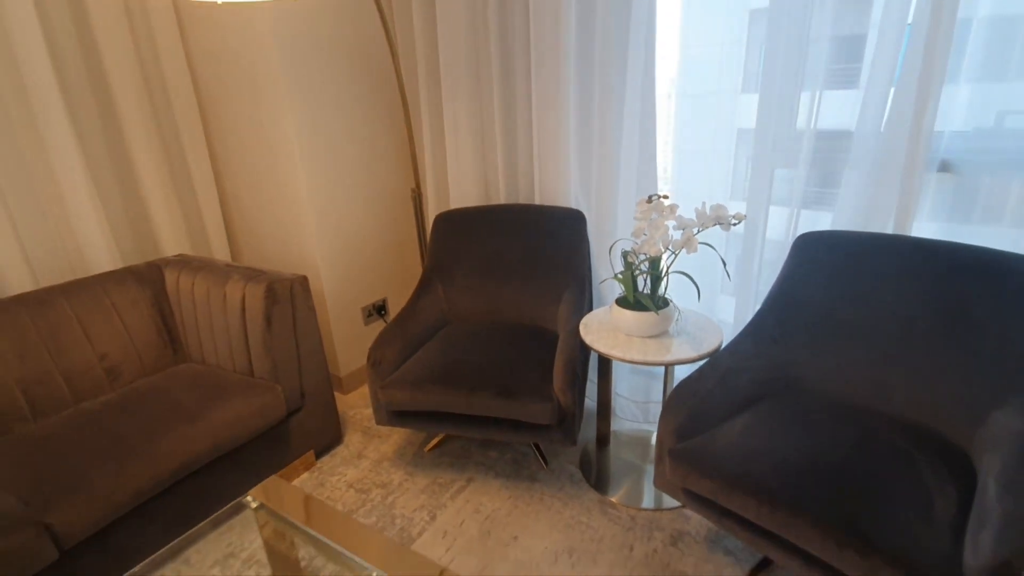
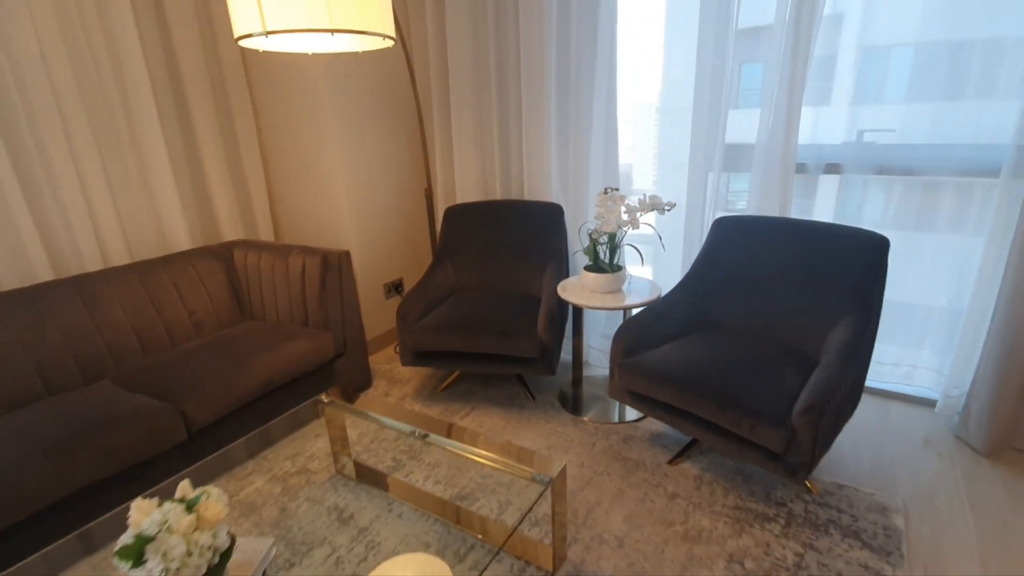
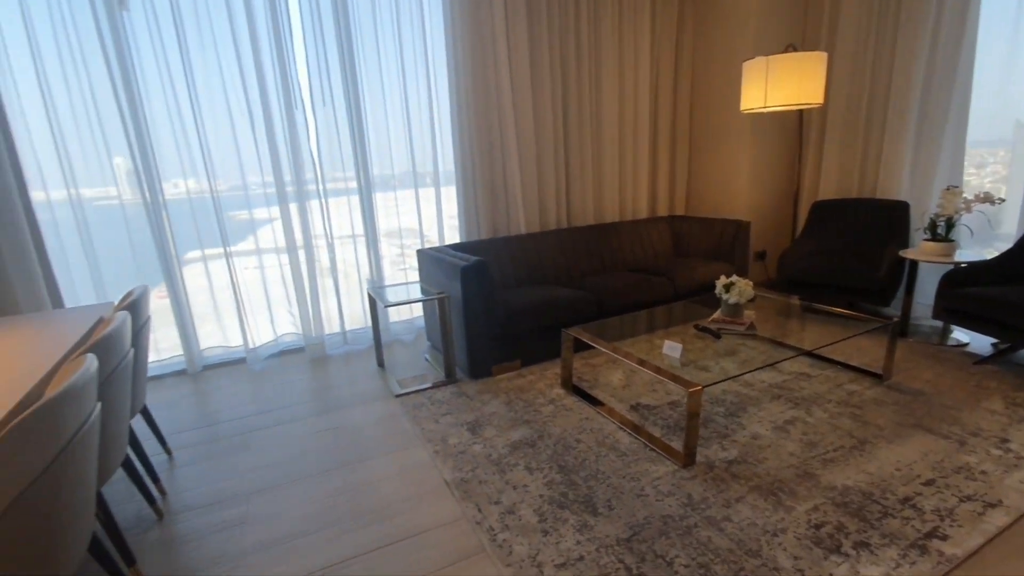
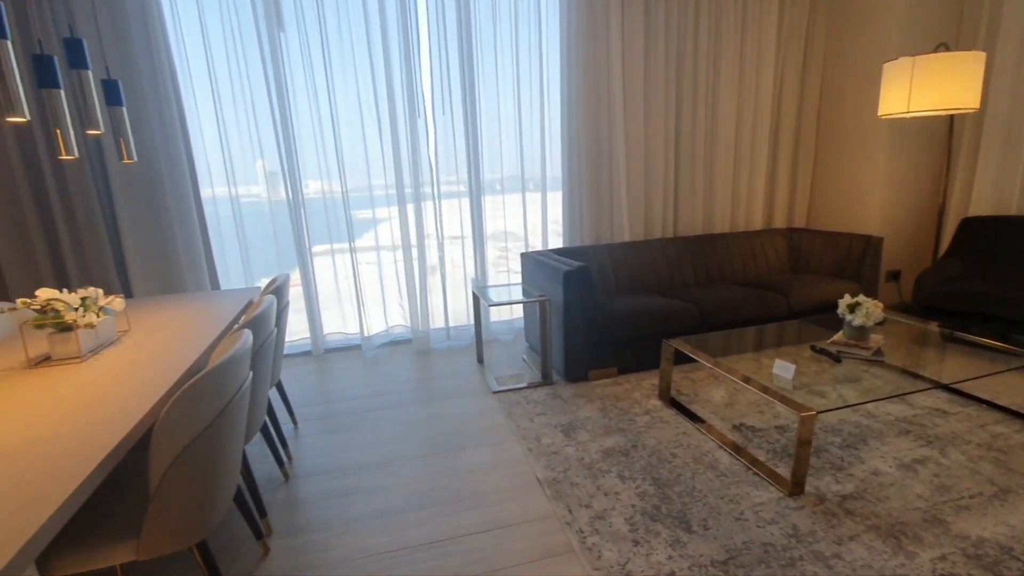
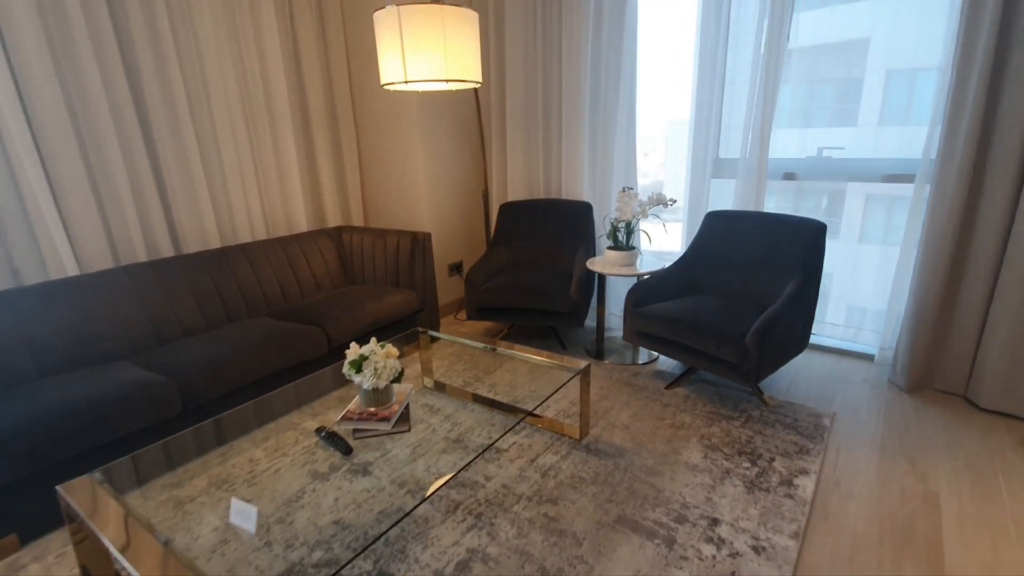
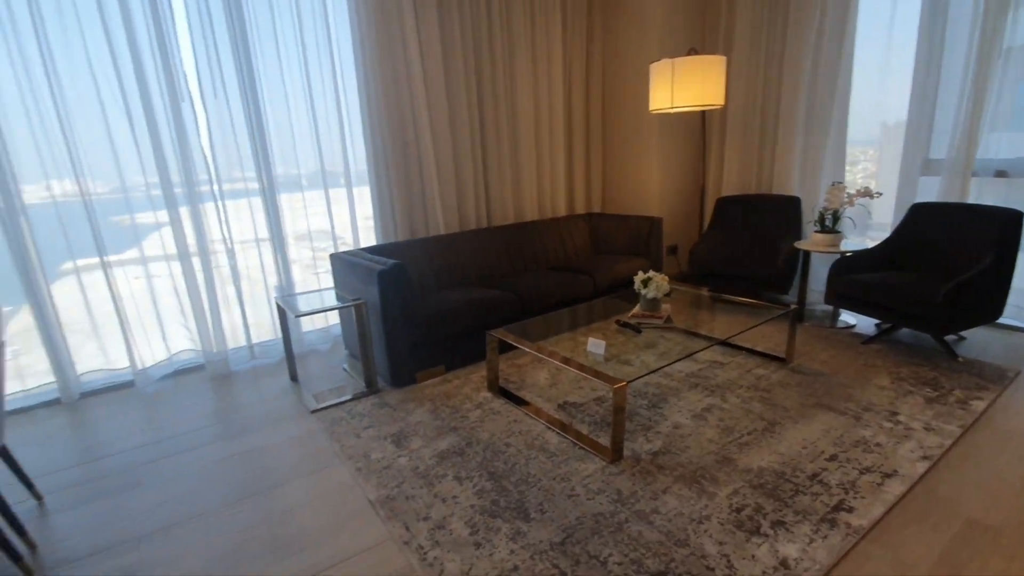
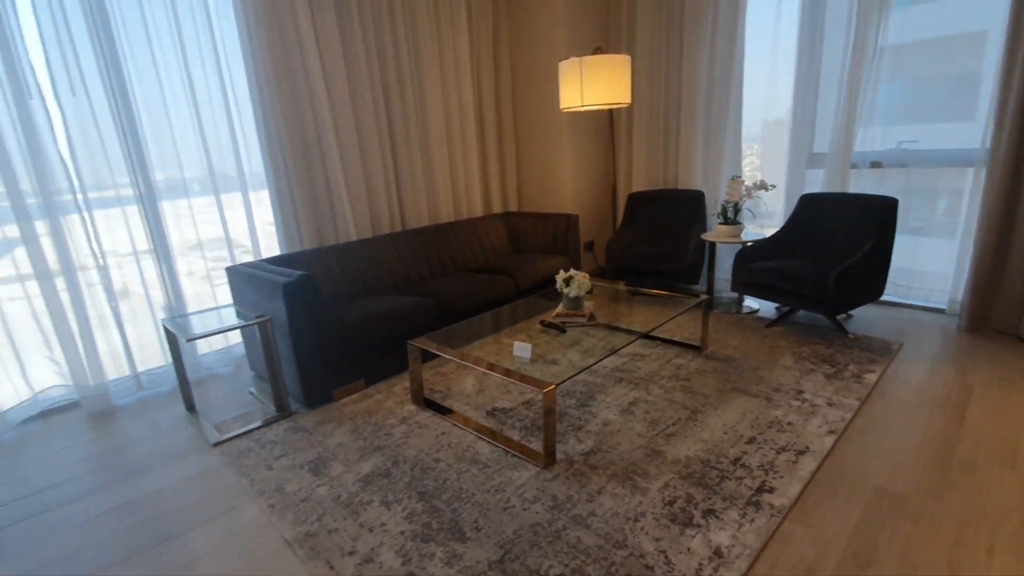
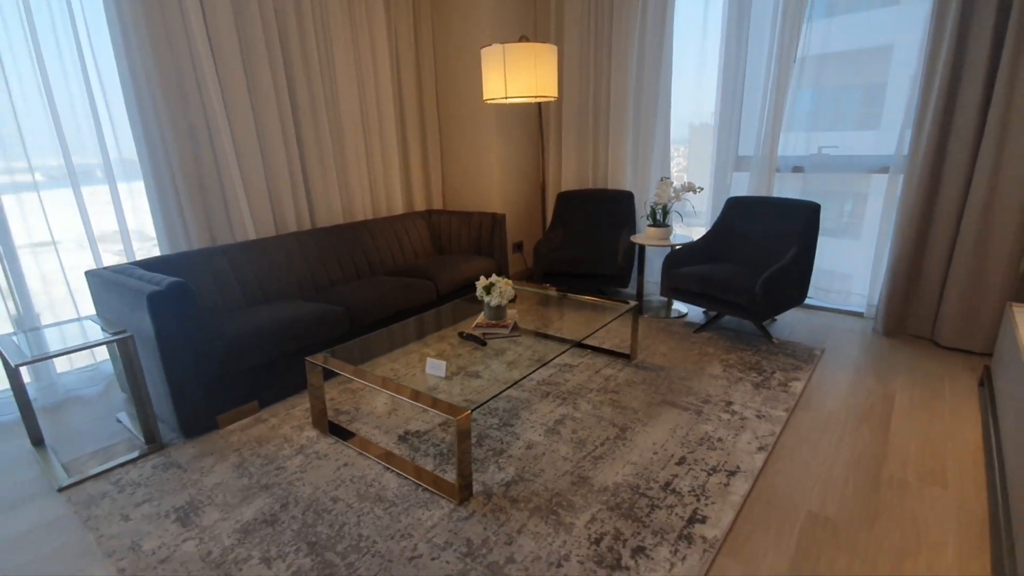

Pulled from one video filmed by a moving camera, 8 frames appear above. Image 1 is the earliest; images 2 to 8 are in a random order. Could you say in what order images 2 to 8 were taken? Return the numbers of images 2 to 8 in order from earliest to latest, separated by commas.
2, 5, 8, 7, 6, 3, 4
